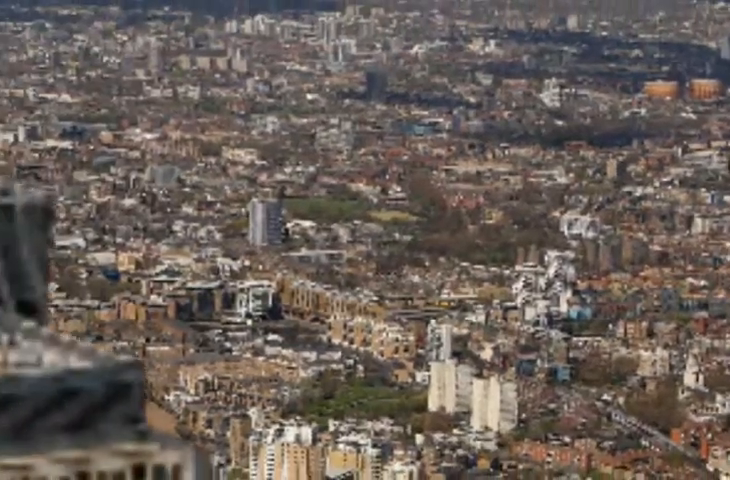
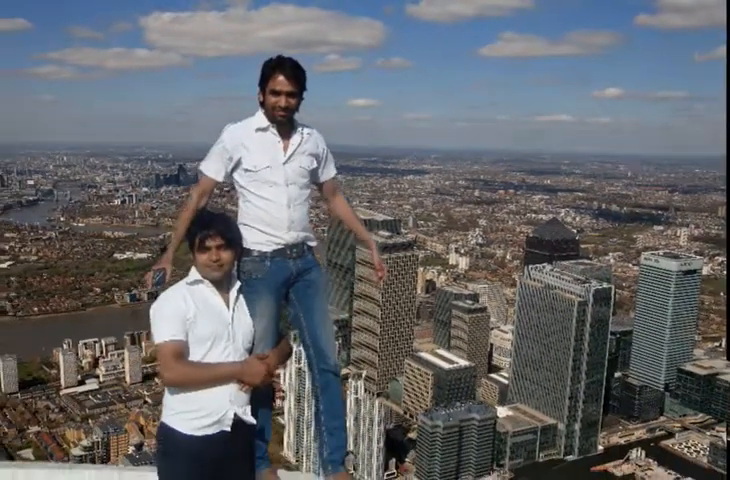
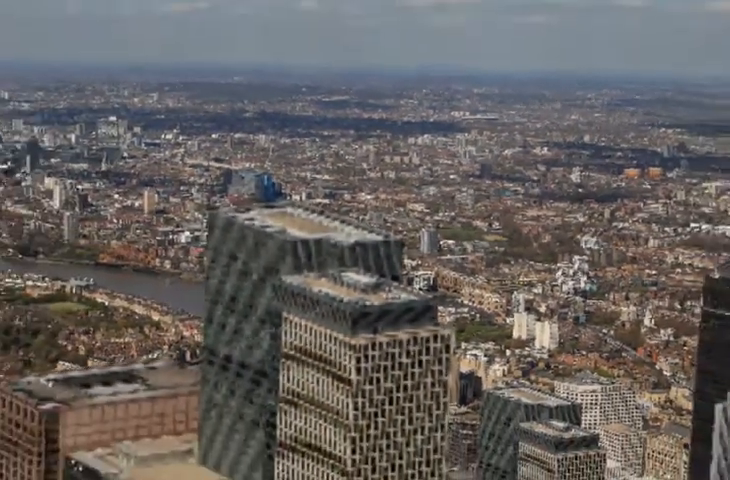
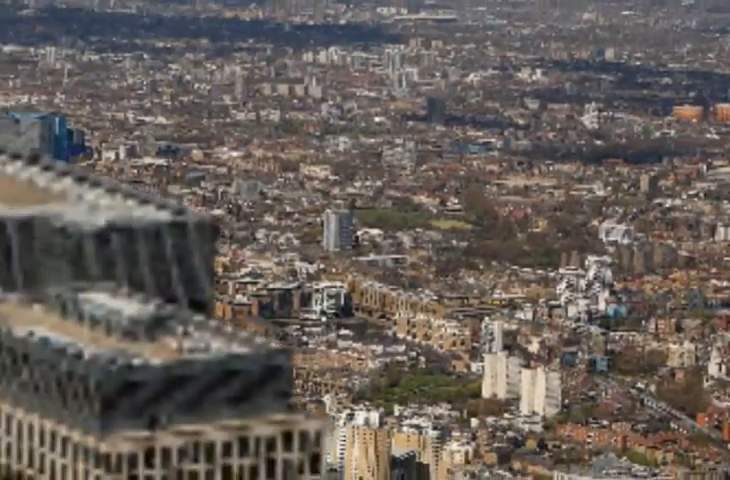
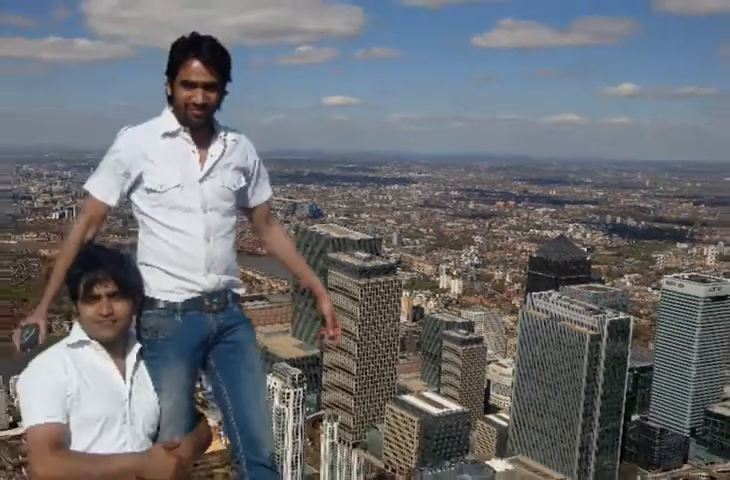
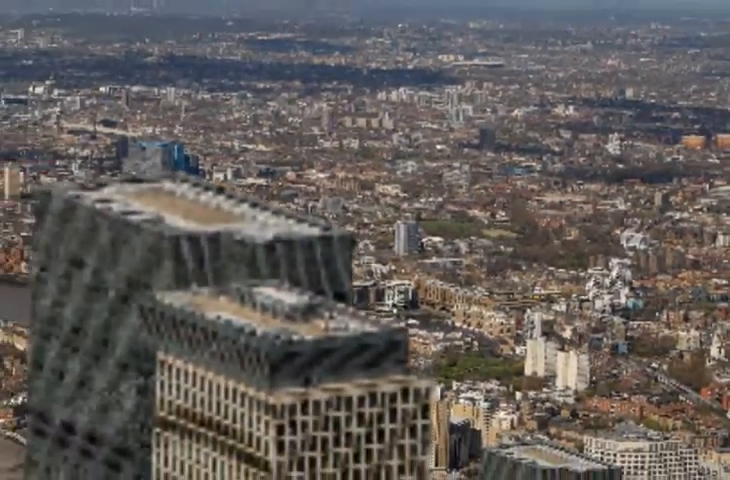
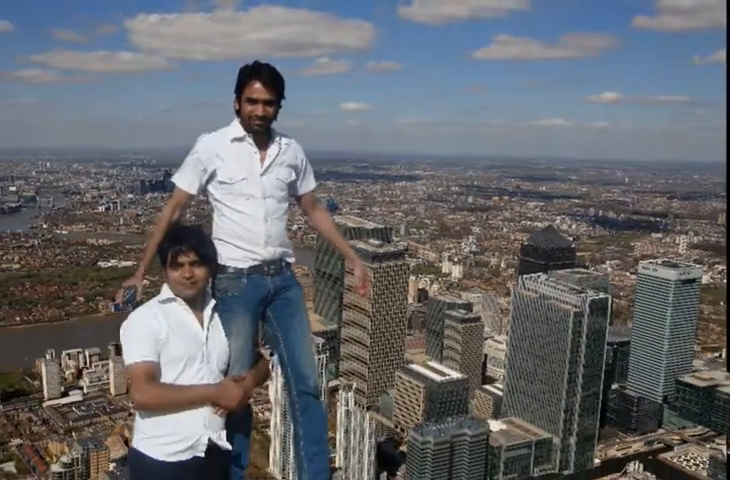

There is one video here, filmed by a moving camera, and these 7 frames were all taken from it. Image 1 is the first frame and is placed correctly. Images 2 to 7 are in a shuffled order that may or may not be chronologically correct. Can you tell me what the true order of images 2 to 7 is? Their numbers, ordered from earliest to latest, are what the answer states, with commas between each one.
4, 6, 3, 5, 7, 2
